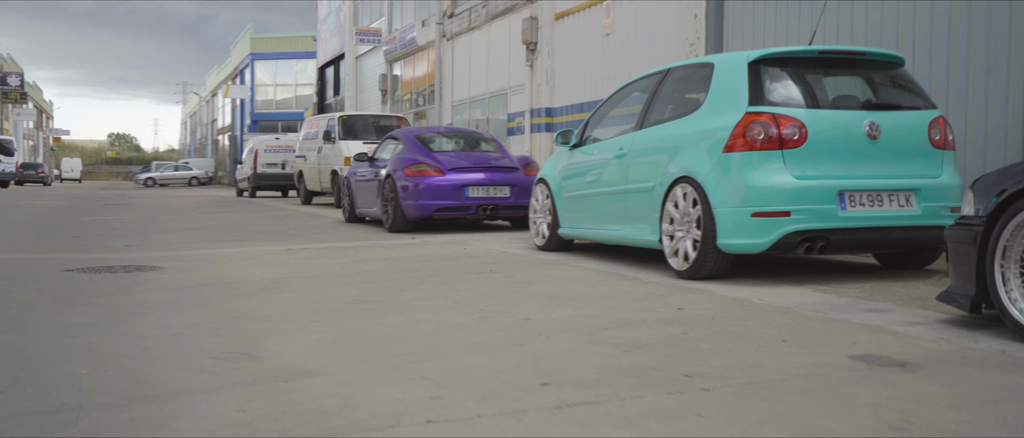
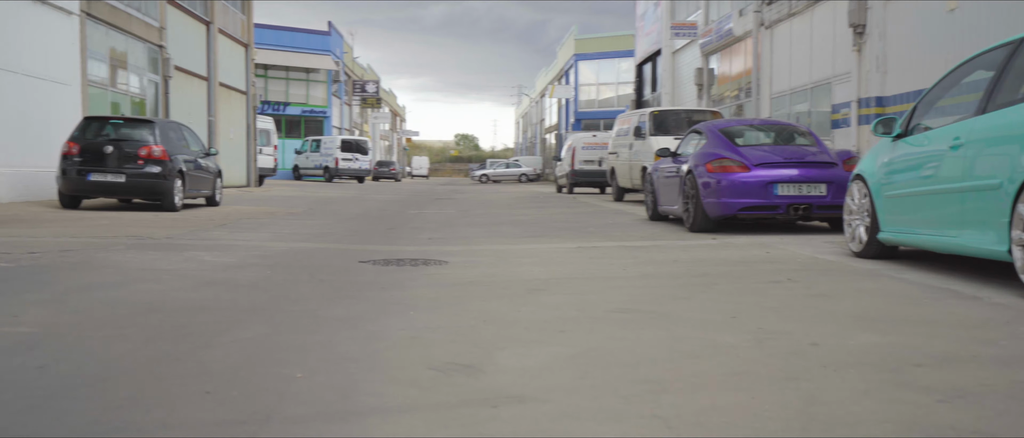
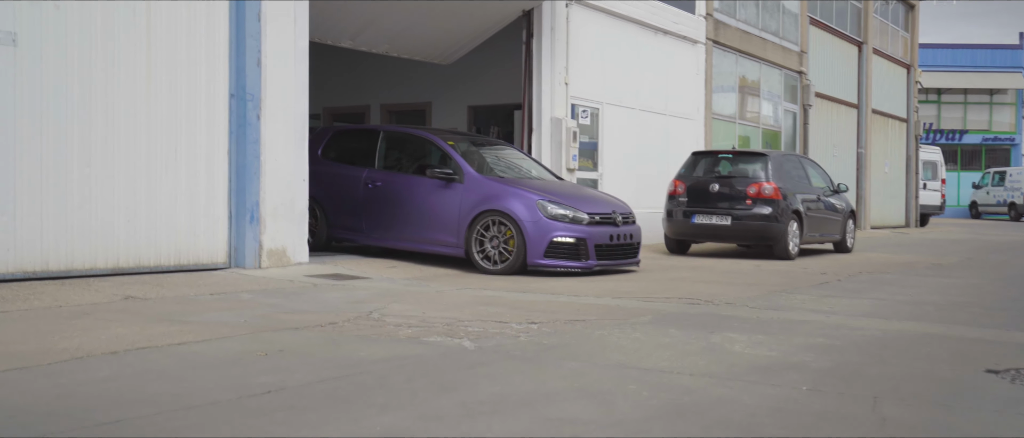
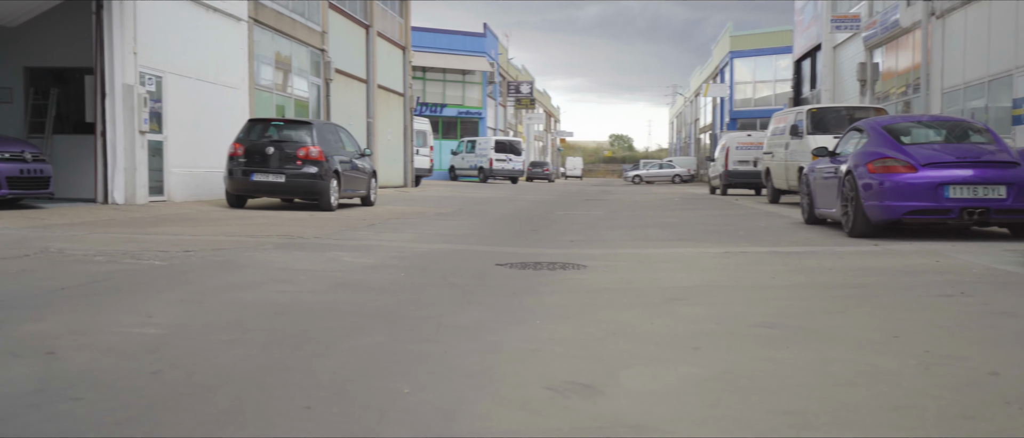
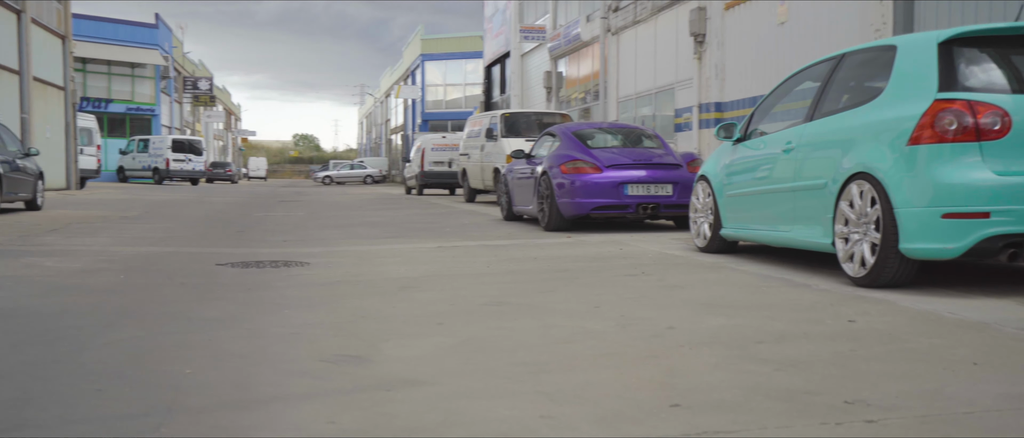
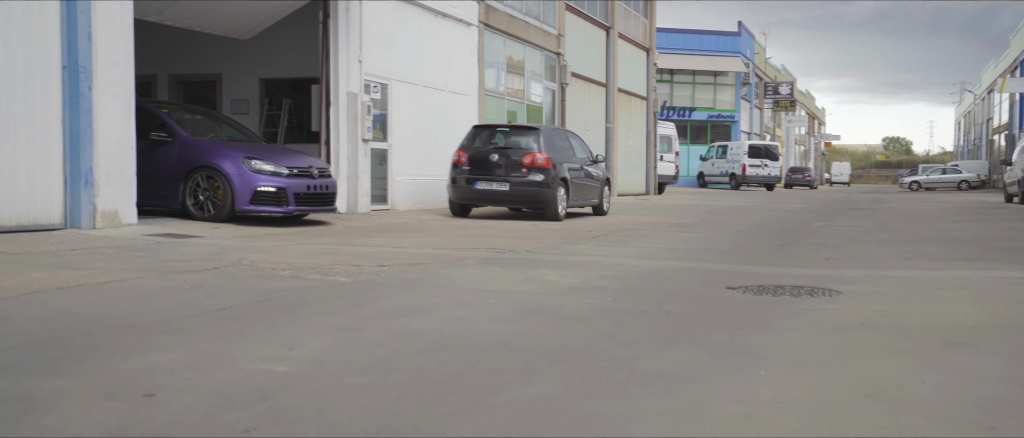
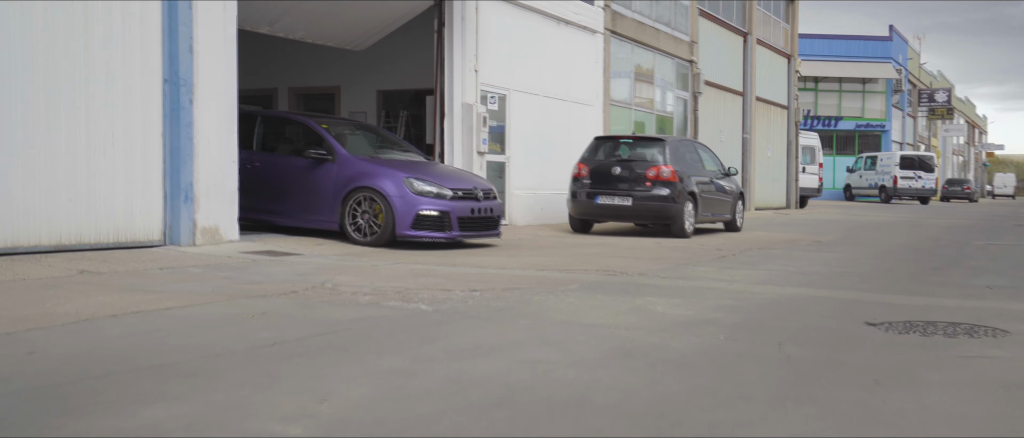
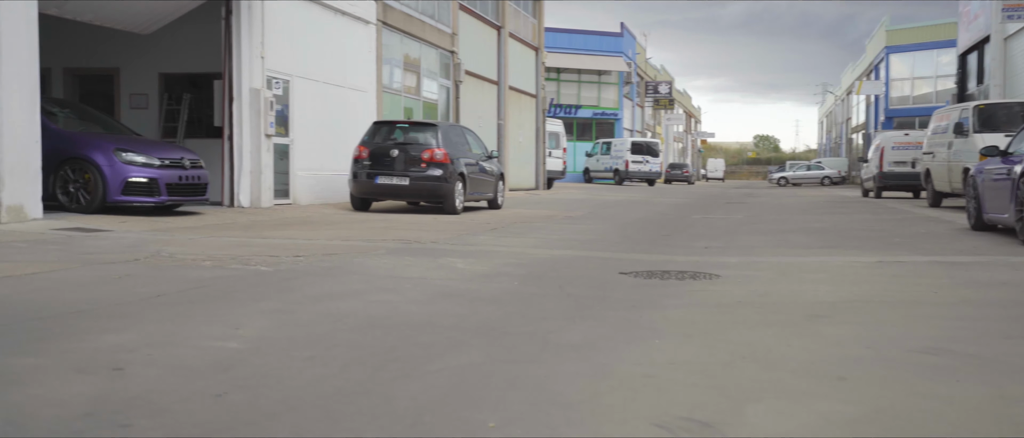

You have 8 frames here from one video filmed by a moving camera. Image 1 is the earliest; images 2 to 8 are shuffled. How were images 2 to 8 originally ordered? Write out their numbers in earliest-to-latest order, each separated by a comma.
5, 2, 4, 8, 6, 7, 3
